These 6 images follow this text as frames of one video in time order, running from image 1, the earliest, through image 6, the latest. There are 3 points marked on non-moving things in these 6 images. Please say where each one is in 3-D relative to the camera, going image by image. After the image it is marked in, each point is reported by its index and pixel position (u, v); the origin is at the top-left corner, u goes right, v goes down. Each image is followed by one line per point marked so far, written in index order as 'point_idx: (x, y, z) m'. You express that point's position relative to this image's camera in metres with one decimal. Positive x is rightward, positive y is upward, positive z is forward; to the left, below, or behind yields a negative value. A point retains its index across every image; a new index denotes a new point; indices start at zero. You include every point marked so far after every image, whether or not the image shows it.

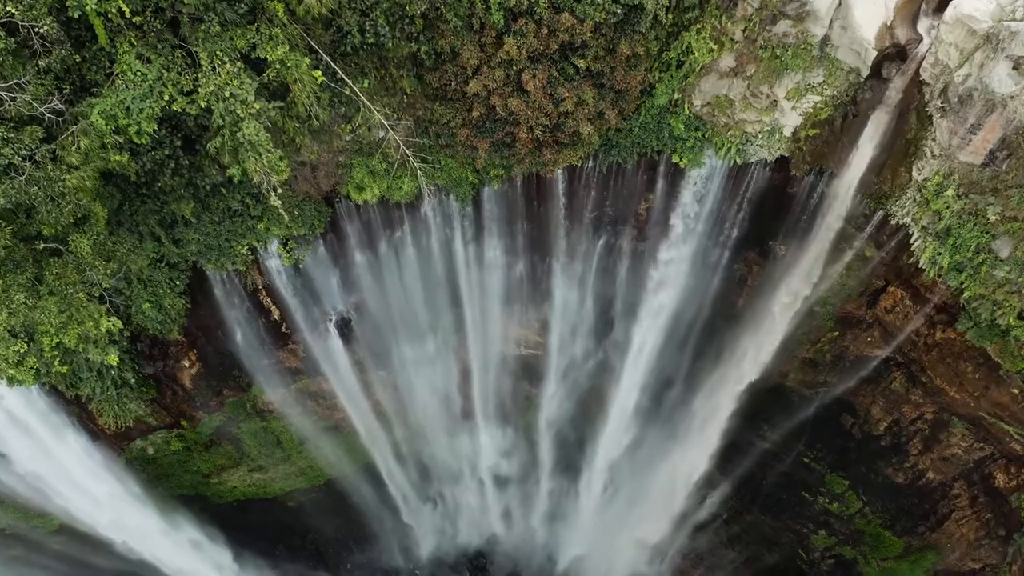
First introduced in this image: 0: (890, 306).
0: (+5.3, -0.3, +9.2) m
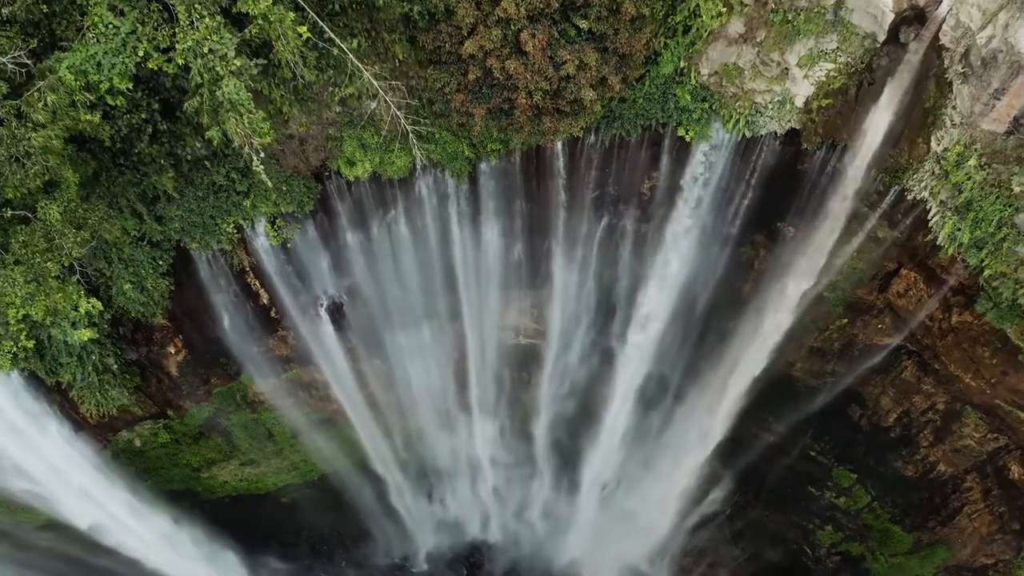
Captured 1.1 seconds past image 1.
0: (+5.3, -0.1, +8.8) m
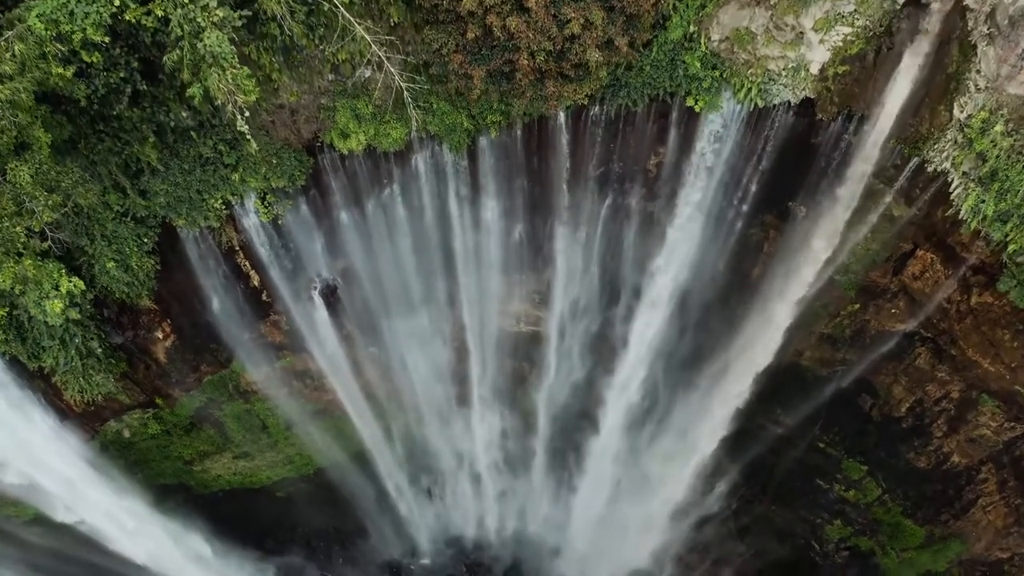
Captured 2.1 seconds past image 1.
0: (+5.3, +0.2, +8.5) m
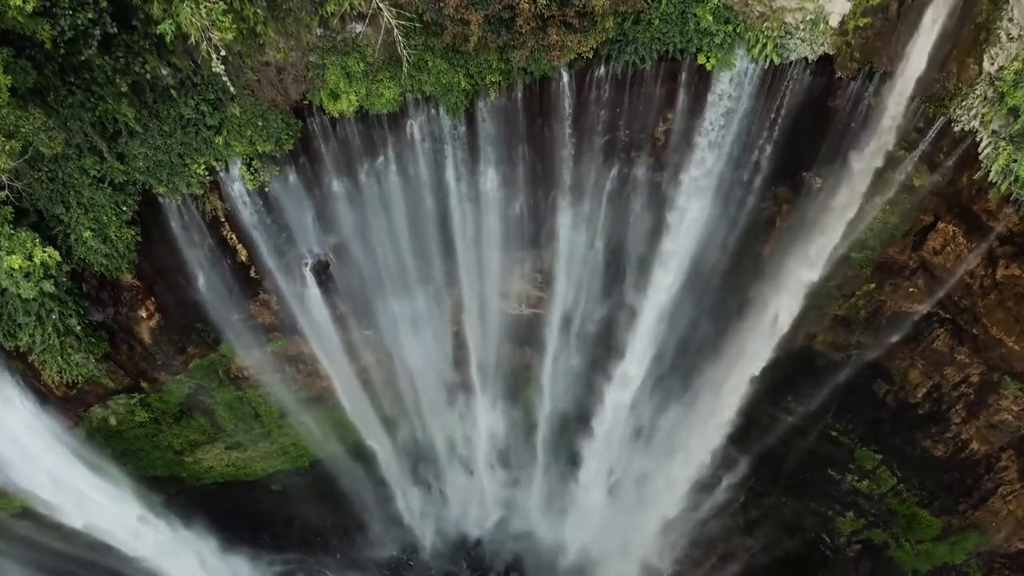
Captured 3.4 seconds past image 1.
0: (+5.3, +0.5, +8.0) m
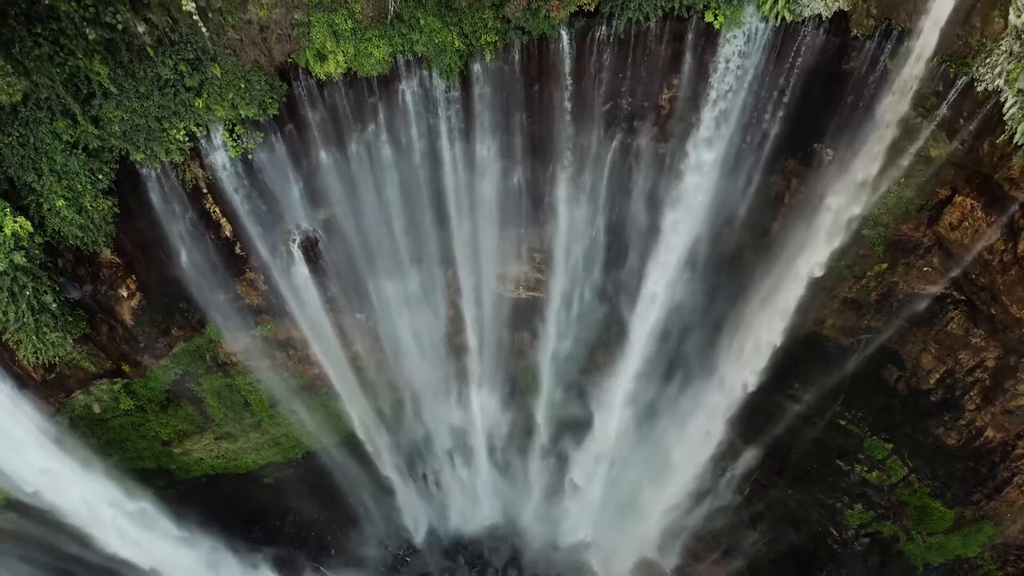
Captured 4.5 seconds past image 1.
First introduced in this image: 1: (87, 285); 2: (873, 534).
0: (+5.3, +0.8, +7.6) m
1: (-5.4, 0.0, +8.2) m
2: (+5.9, -4.0, +10.4) m
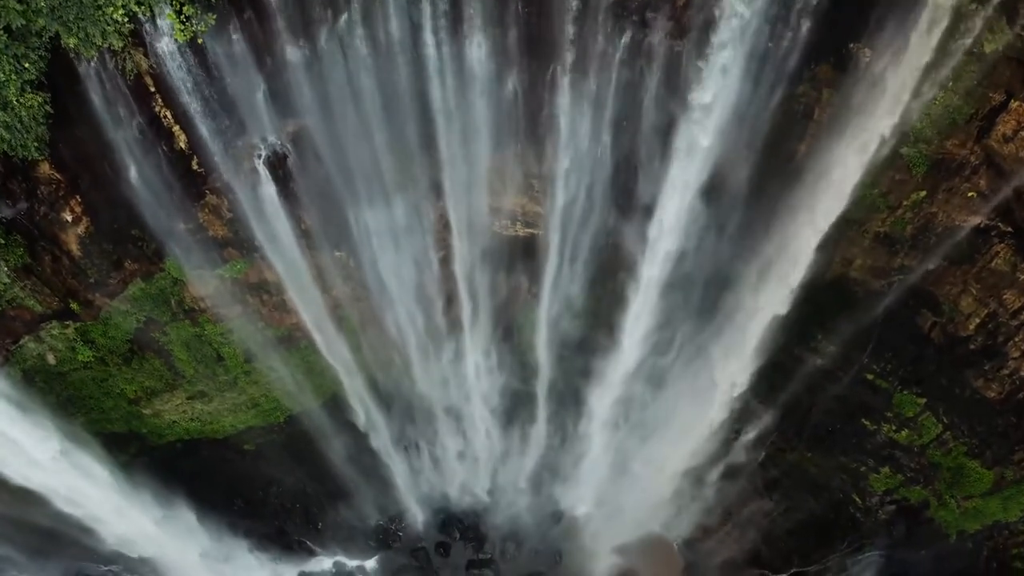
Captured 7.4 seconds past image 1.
0: (+5.2, +1.7, +6.6) m
1: (-5.5, +0.9, +7.3) m
2: (+5.8, -3.0, +9.4) m
